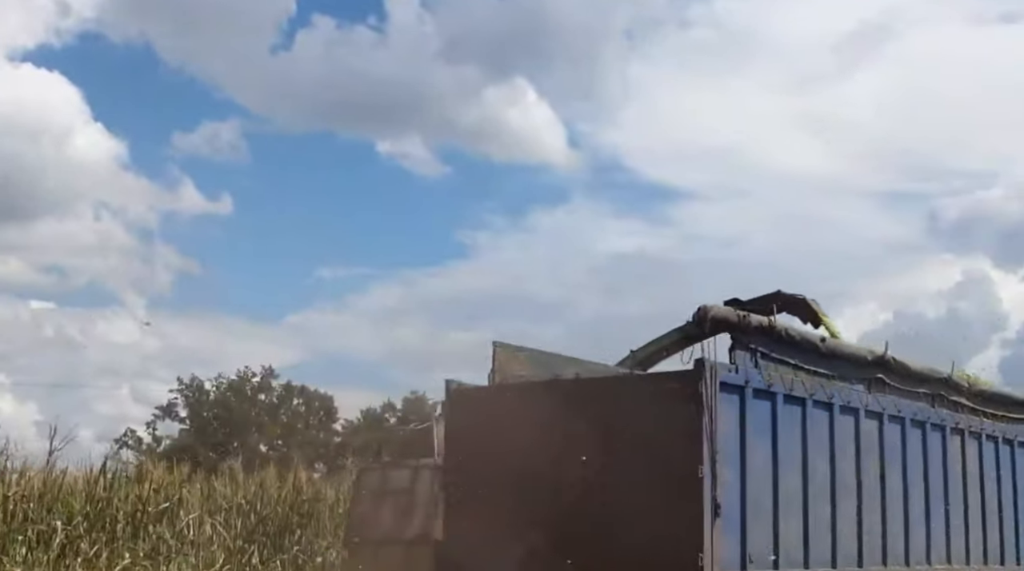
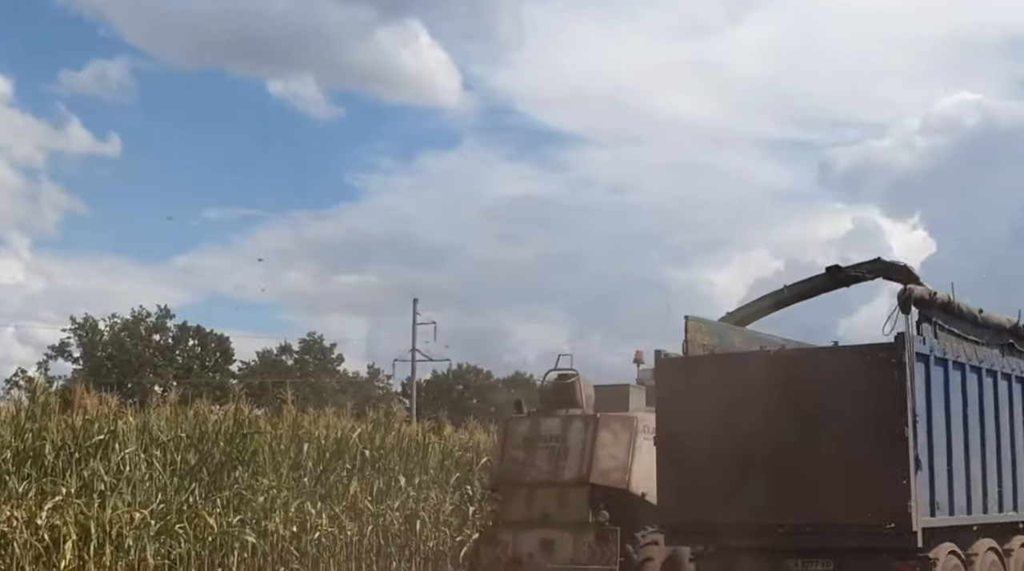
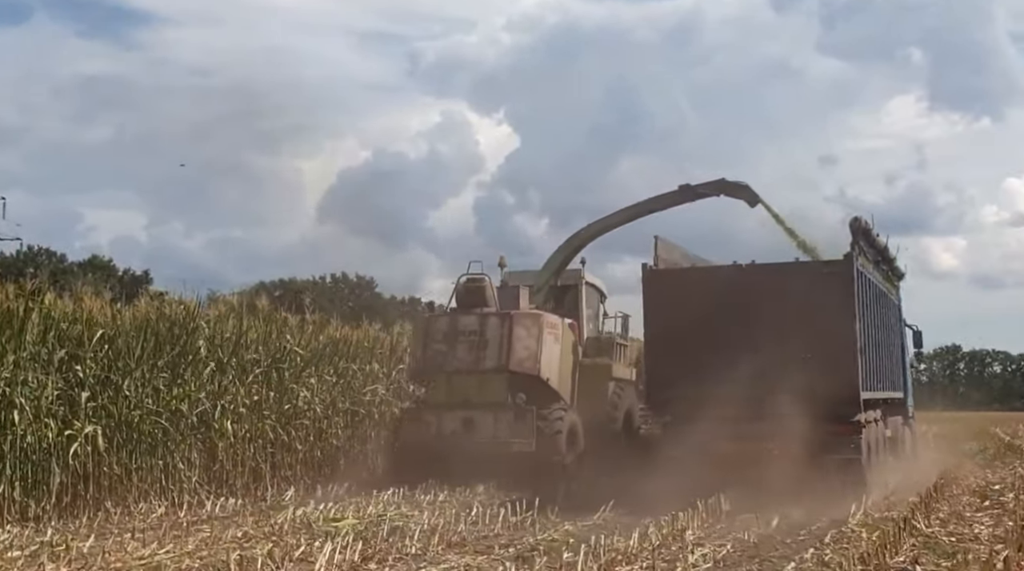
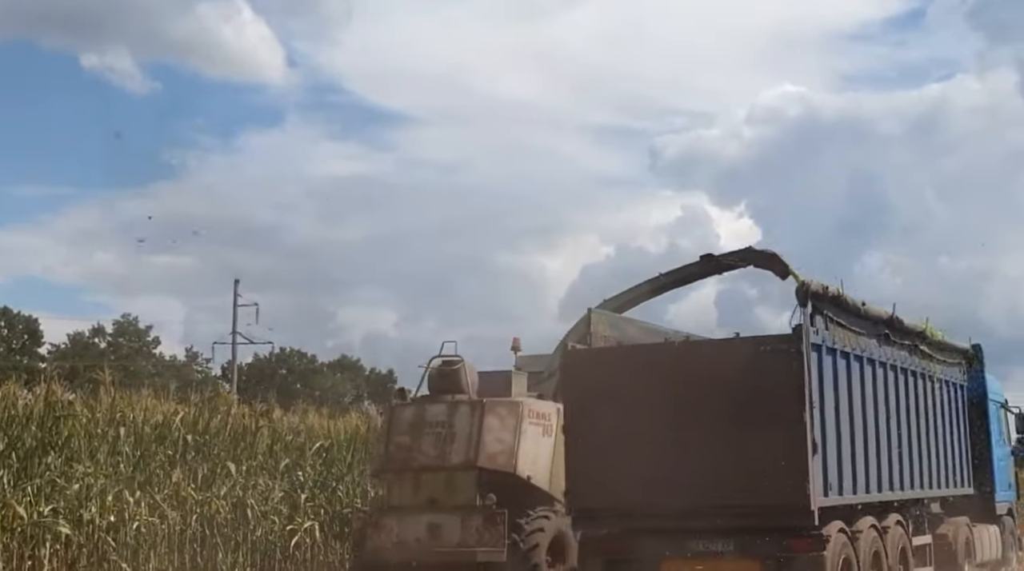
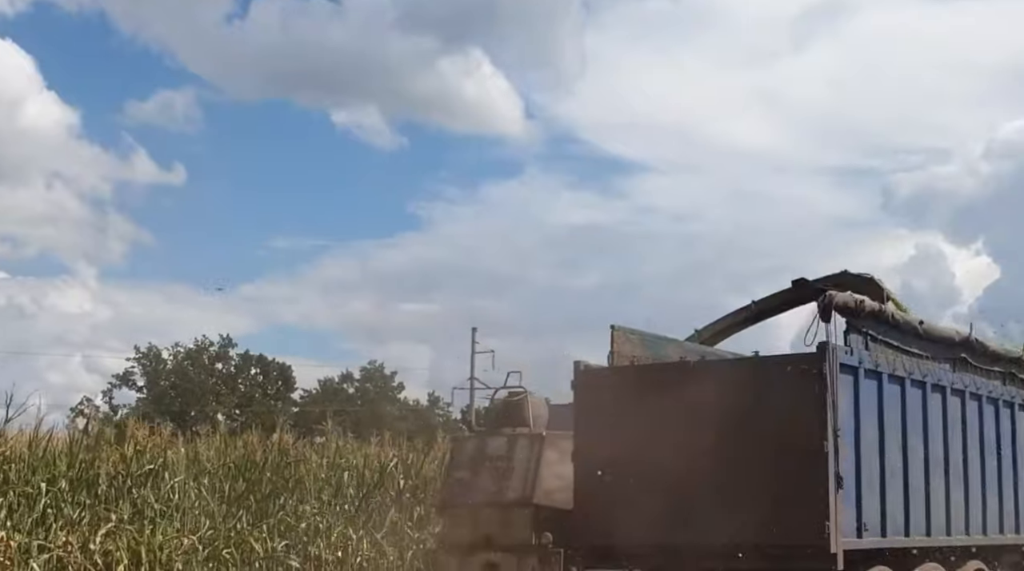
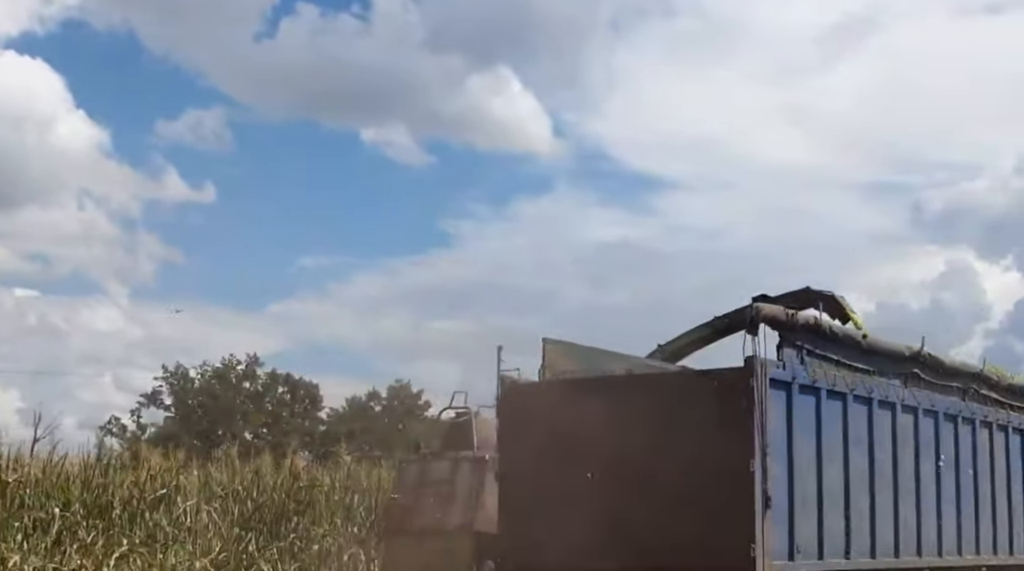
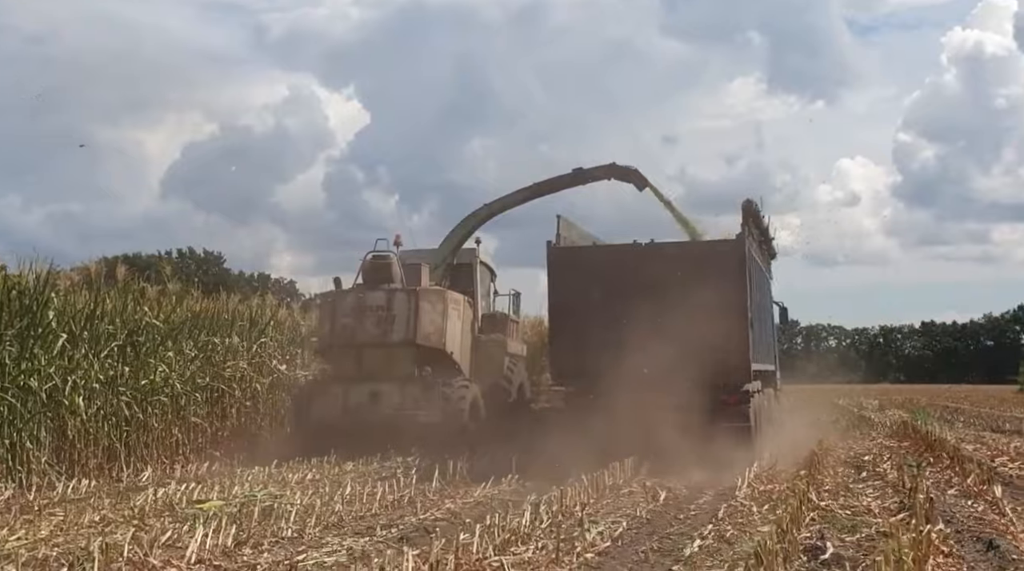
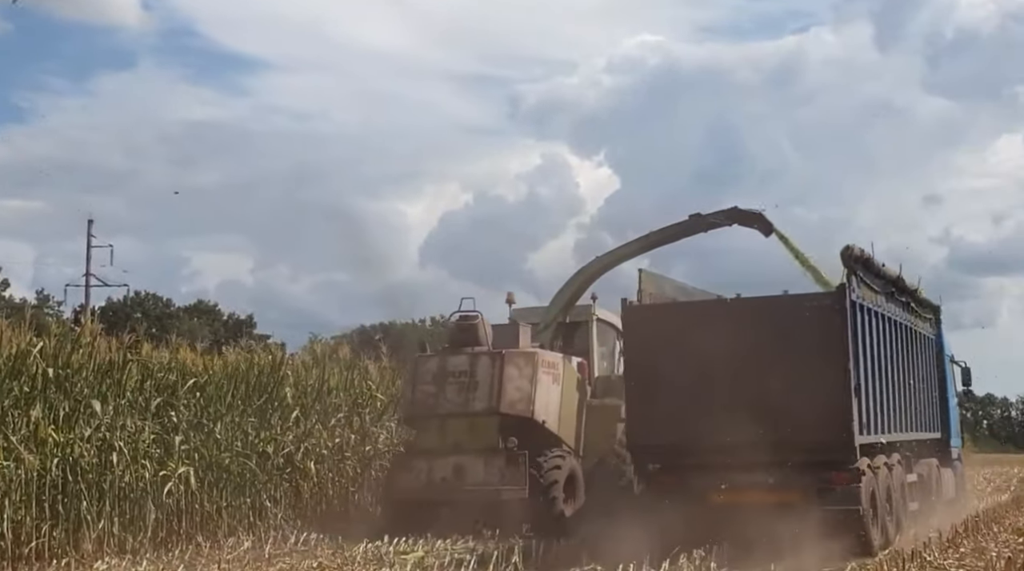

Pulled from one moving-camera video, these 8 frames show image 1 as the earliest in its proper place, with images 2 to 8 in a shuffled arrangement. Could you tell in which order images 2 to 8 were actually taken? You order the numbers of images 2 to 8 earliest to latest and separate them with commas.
6, 5, 2, 4, 8, 3, 7
